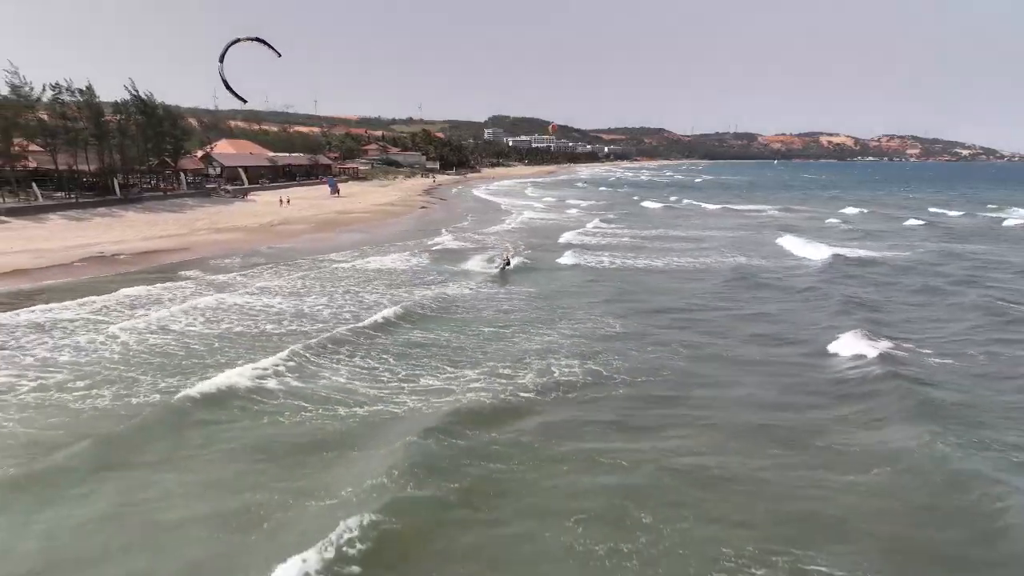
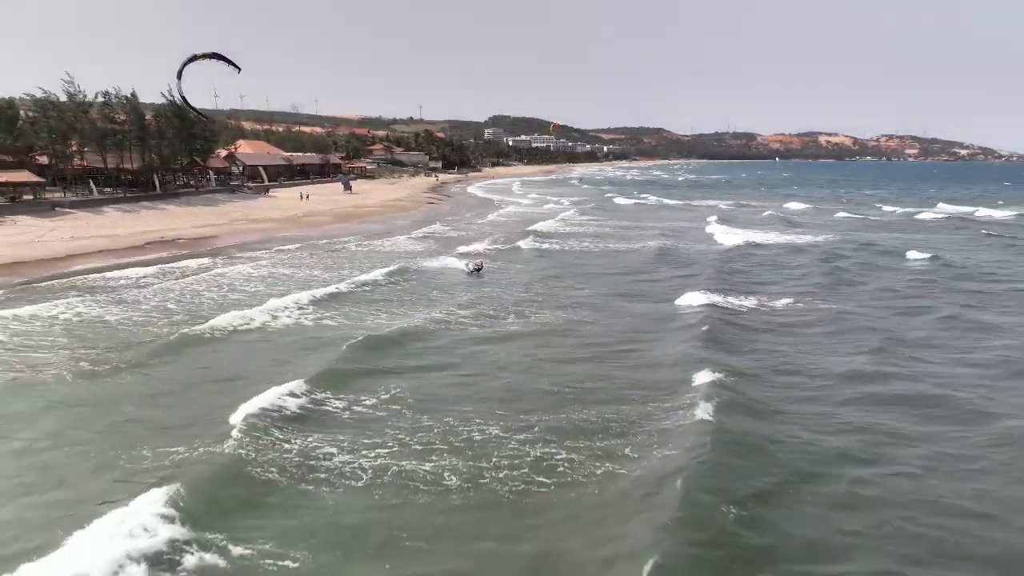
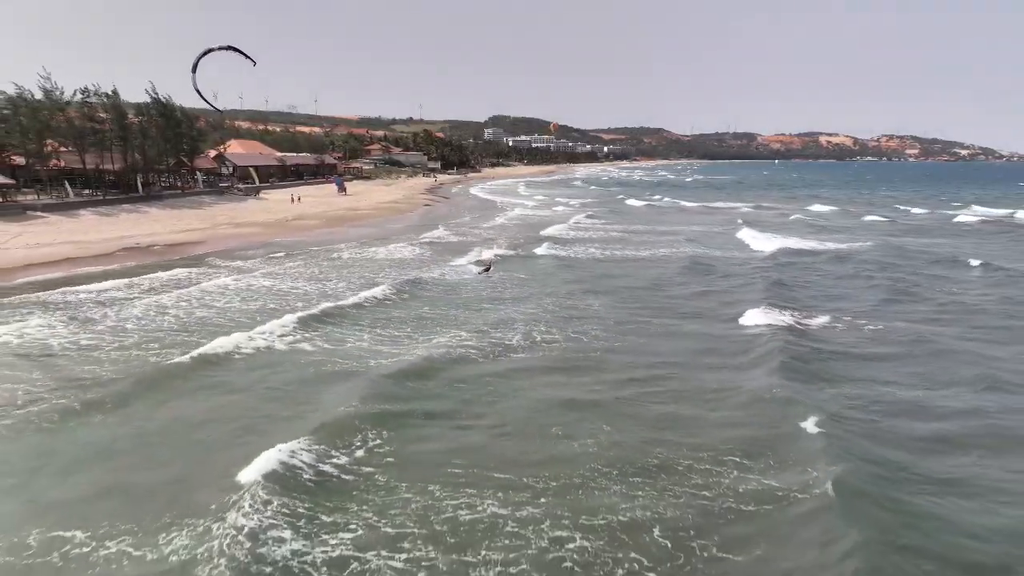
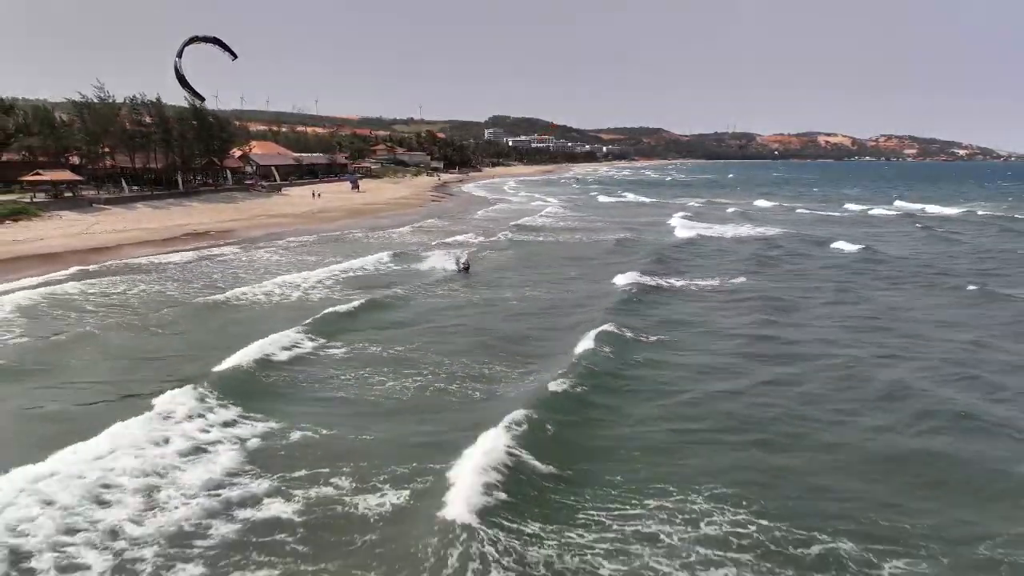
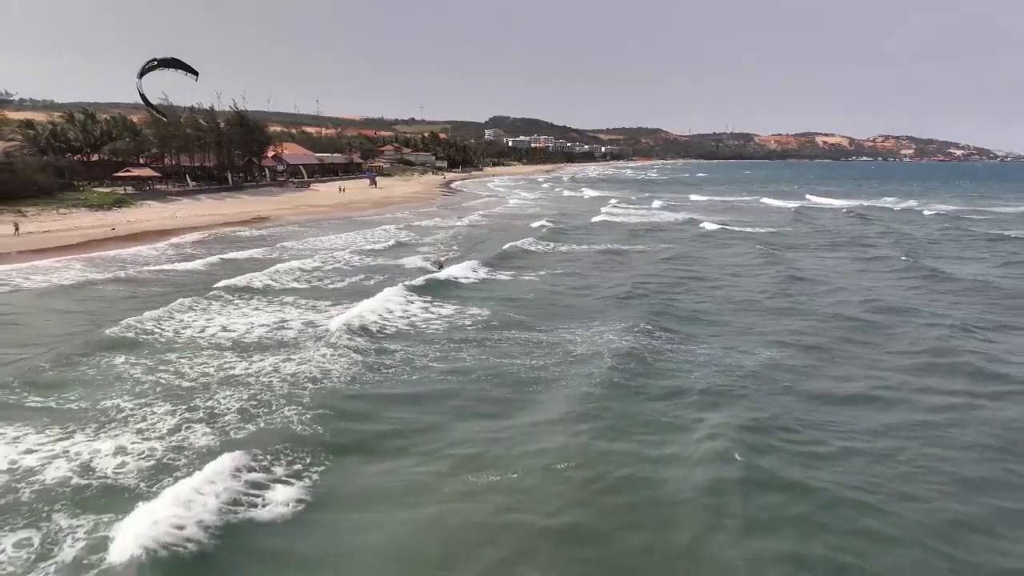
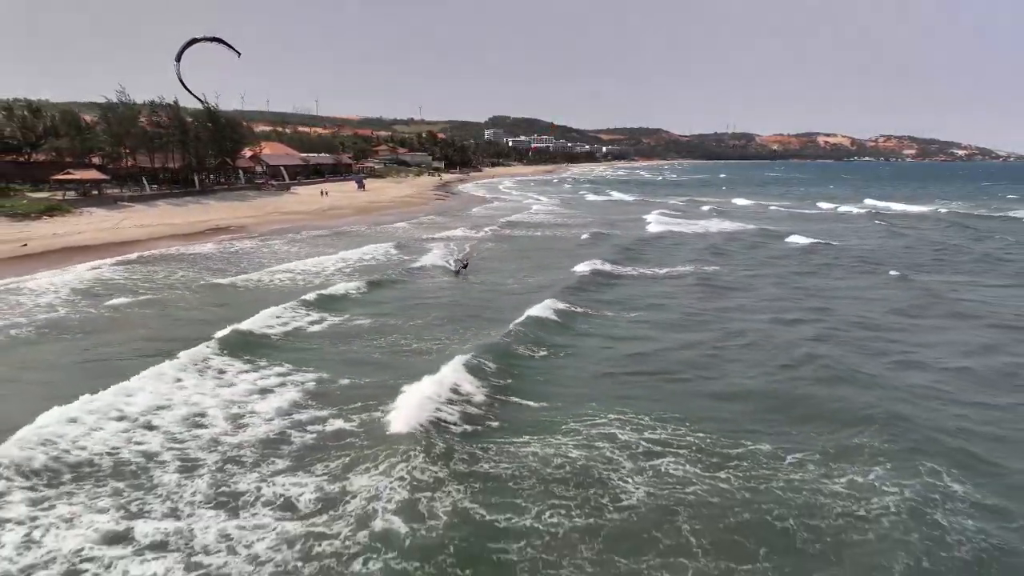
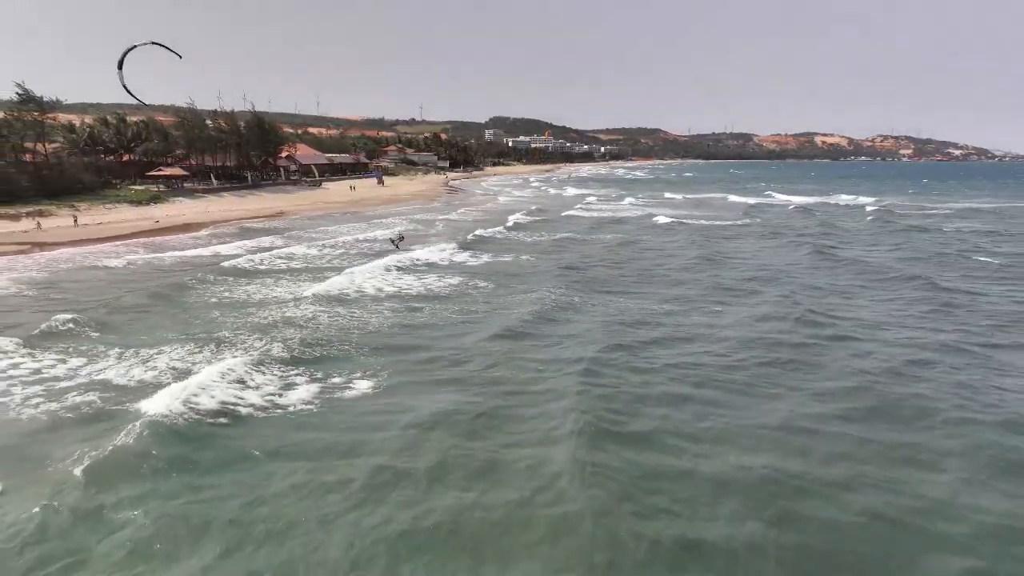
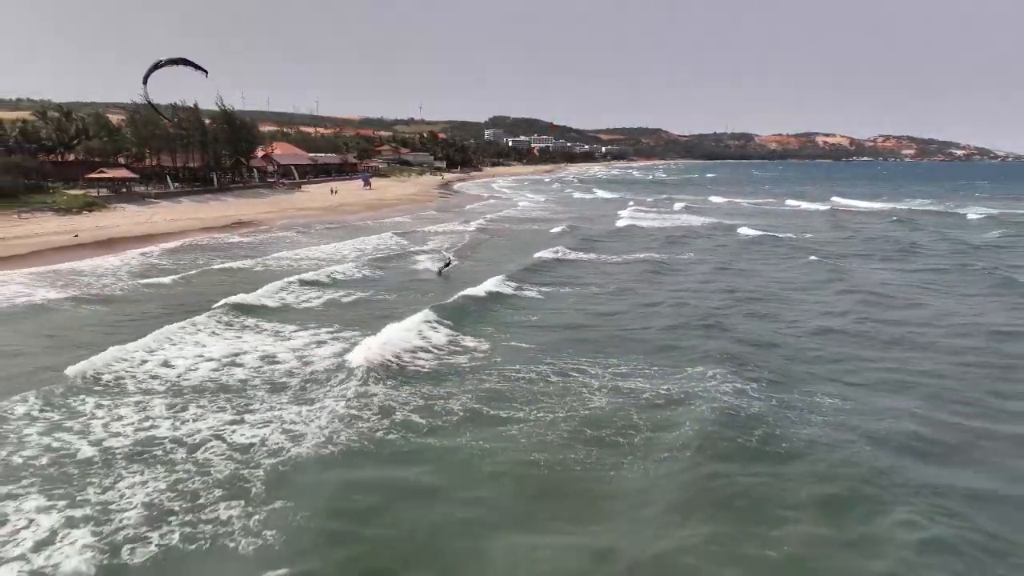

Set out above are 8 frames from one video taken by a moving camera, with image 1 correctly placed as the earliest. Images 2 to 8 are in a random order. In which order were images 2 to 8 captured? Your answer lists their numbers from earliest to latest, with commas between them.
3, 2, 4, 6, 8, 5, 7
